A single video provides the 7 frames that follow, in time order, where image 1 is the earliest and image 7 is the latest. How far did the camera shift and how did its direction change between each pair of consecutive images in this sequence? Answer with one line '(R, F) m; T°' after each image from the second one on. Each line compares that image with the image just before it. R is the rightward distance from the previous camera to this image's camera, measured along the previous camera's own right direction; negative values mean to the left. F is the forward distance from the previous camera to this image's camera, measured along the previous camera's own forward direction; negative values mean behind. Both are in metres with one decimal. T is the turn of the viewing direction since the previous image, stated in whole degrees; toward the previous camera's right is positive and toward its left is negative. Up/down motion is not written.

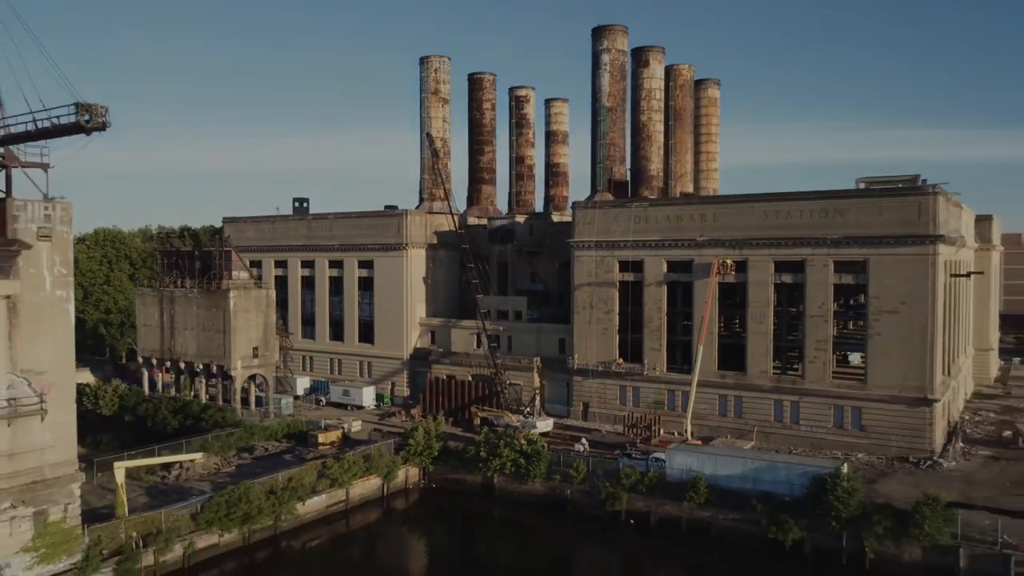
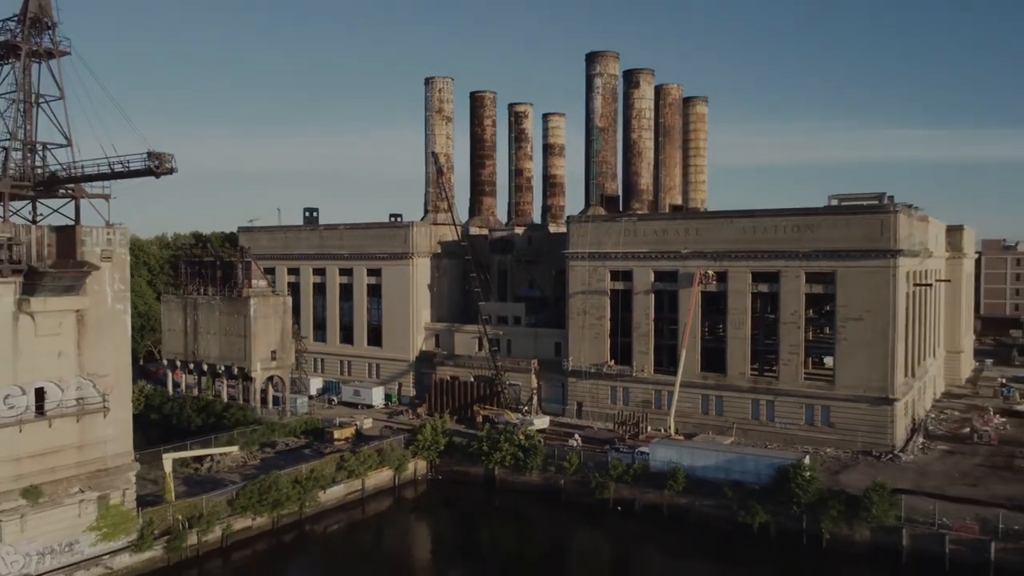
(0.0, -3.1) m; 0°
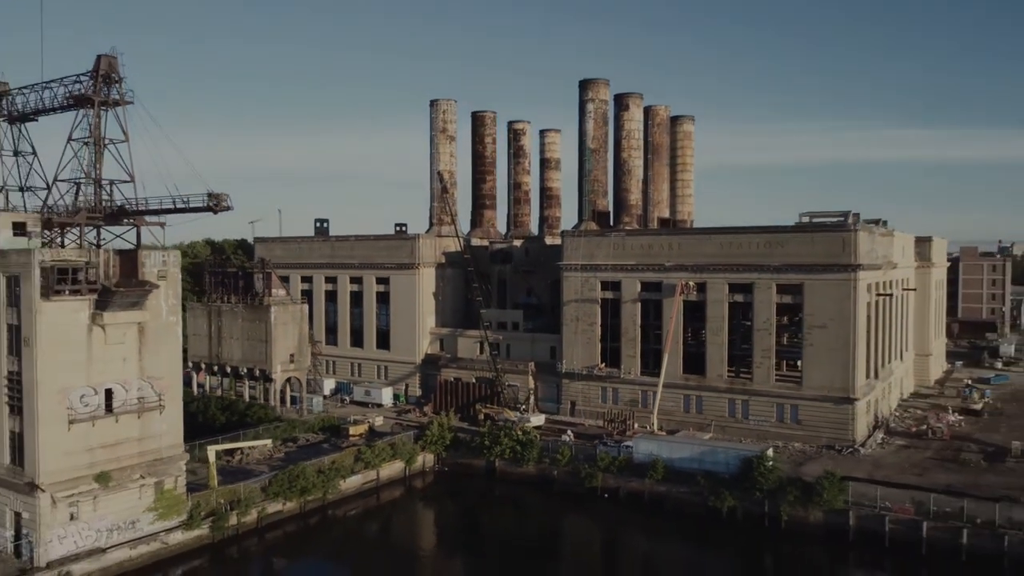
(0.0, -3.7) m; 0°
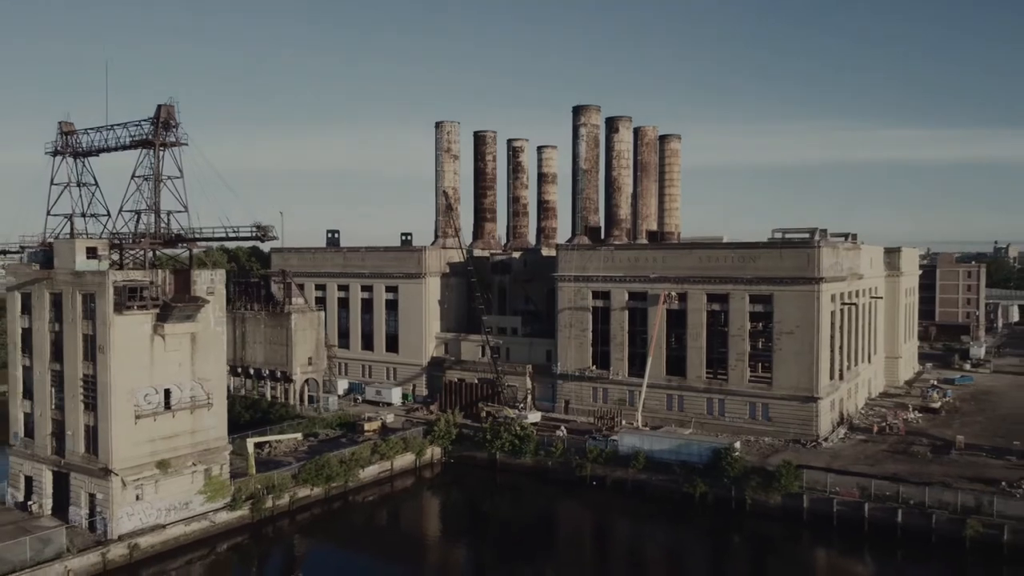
(0.0, -4.3) m; 0°
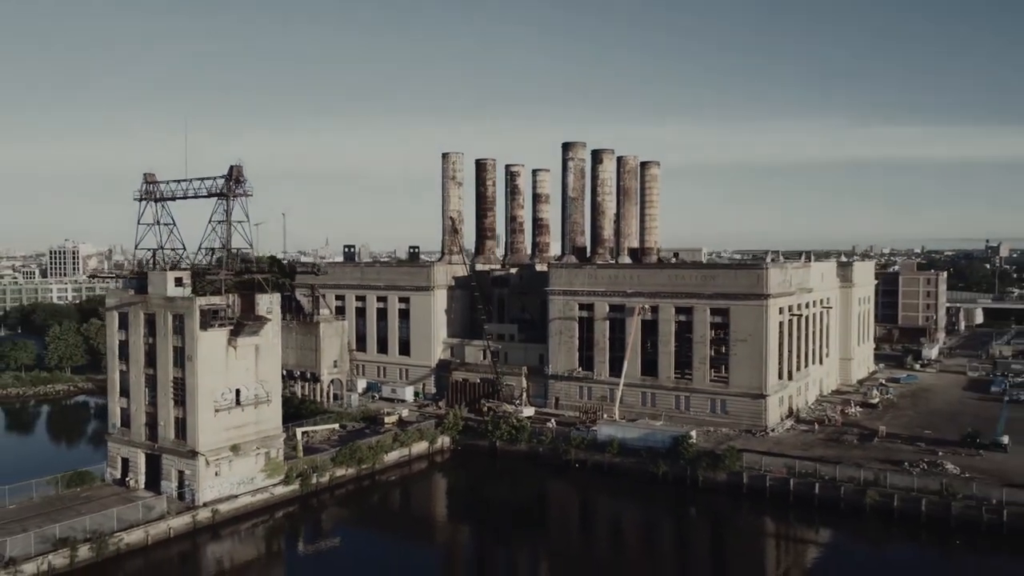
(+0.1, -7.9) m; 0°
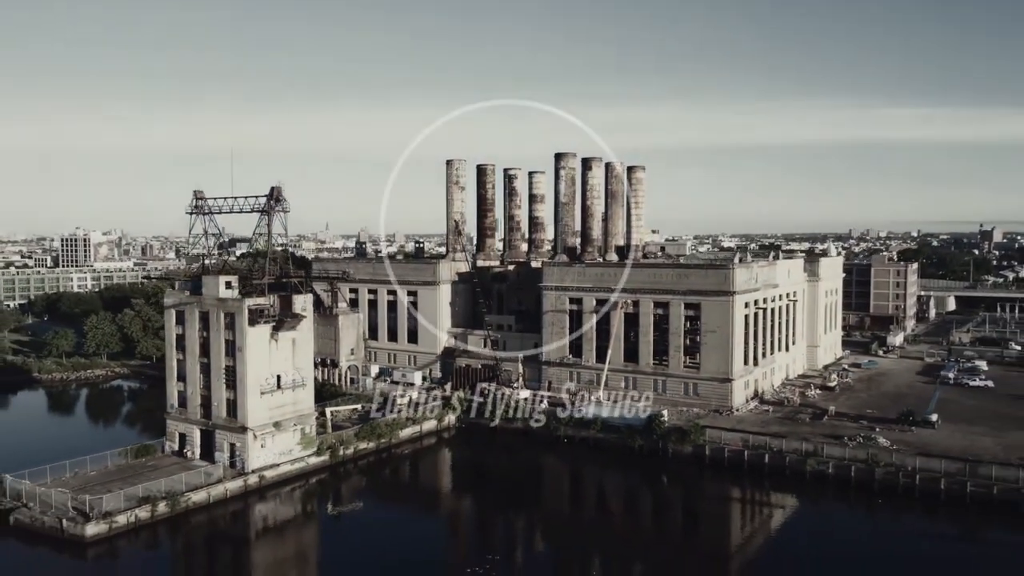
(+0.1, -6.9) m; 0°
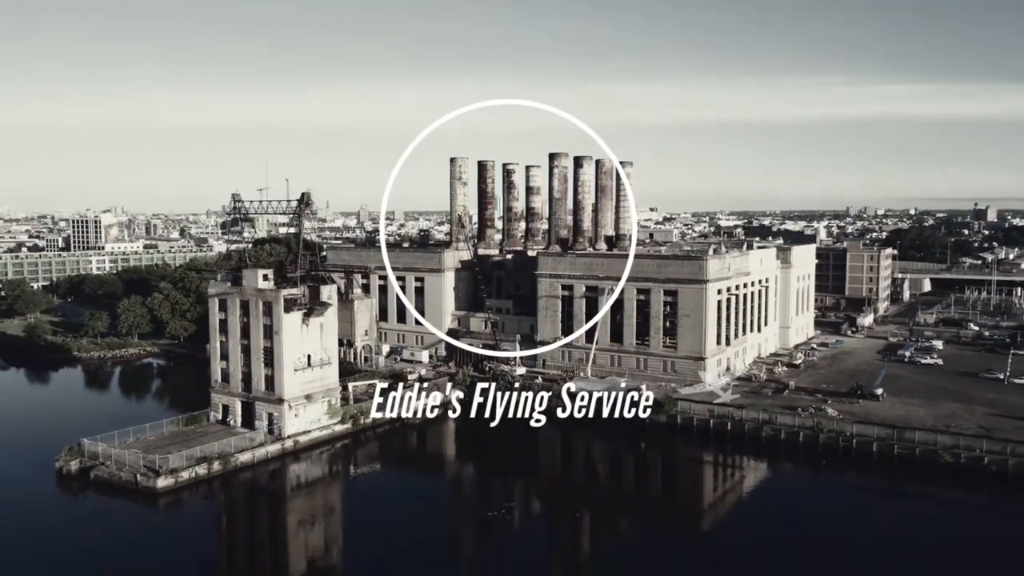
(+0.1, -7.1) m; 0°
